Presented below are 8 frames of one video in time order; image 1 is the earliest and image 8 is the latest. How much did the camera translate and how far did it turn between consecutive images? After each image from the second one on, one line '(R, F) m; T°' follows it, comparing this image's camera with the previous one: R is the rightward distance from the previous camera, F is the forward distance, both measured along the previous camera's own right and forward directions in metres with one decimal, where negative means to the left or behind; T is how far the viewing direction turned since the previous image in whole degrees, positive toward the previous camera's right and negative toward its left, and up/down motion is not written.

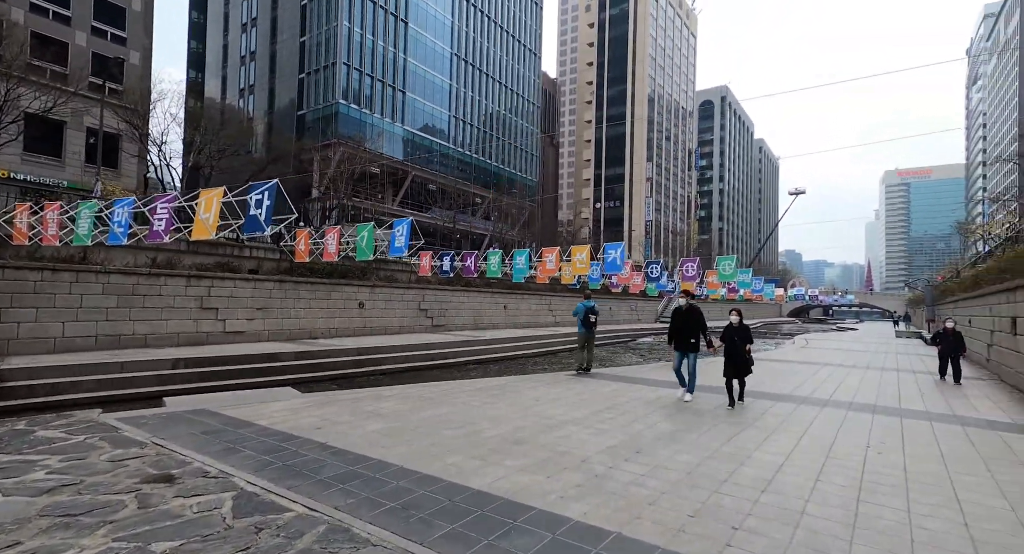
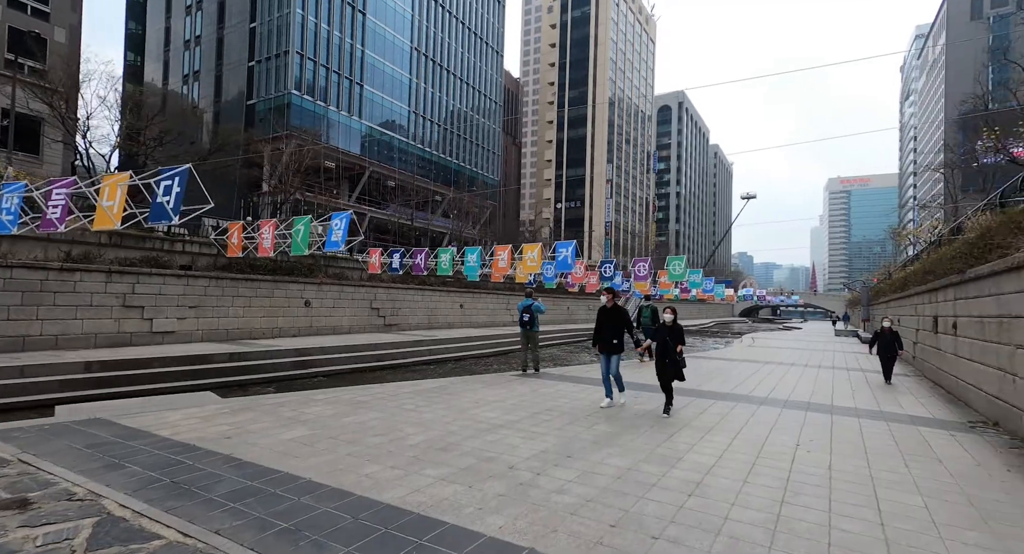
(+0.3, +0.2) m; +4°
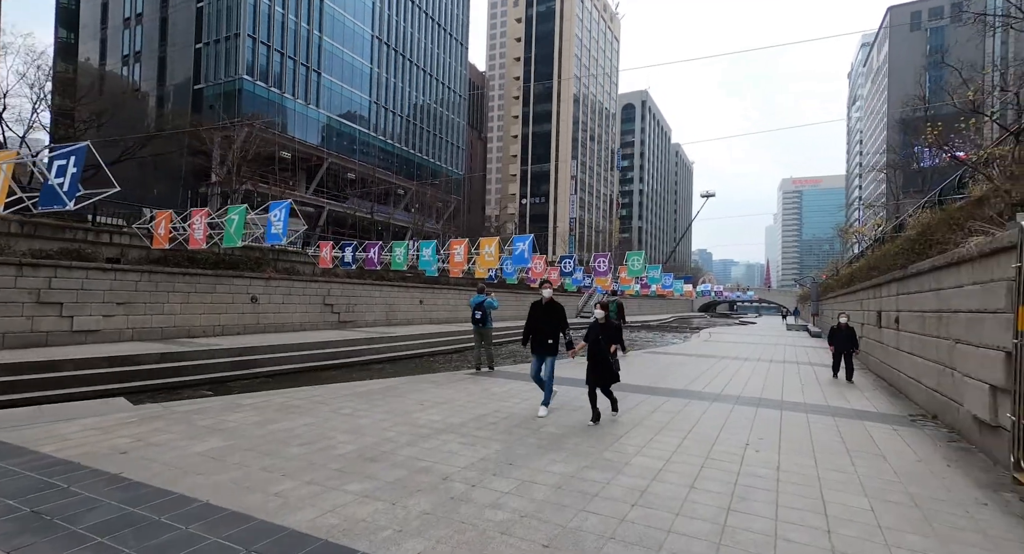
(+0.2, +0.3) m; +4°
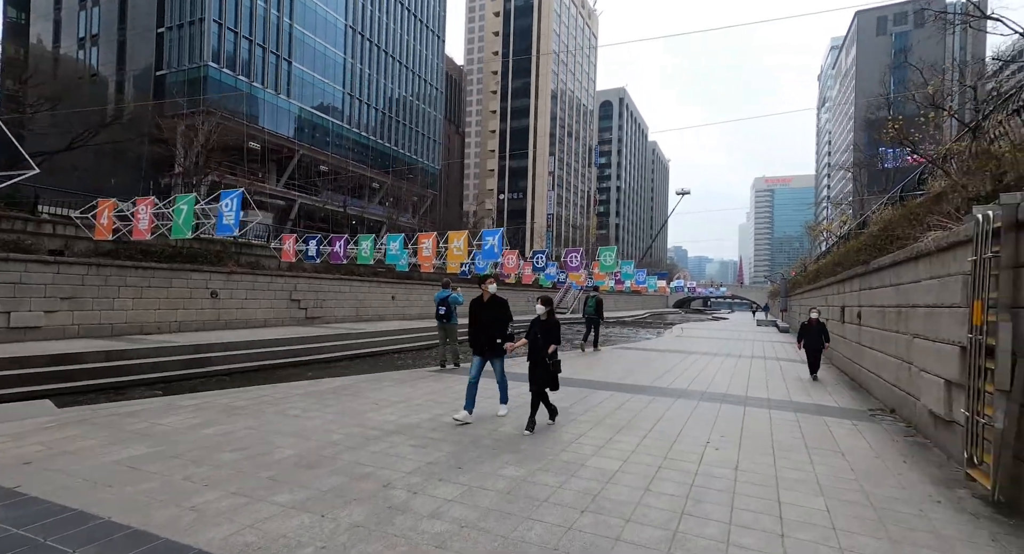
(+0.2, +0.2) m; +2°
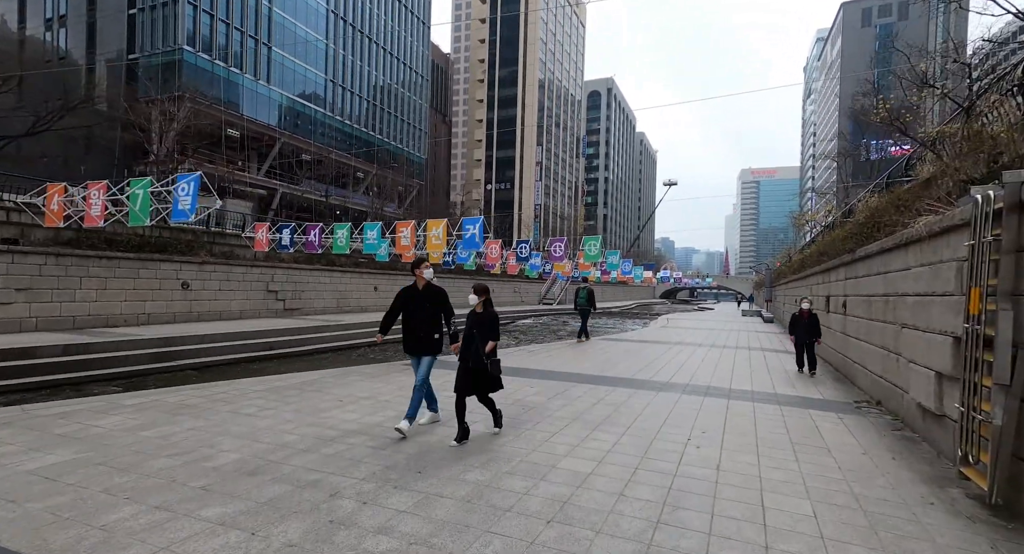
(+0.2, +0.3) m; +1°
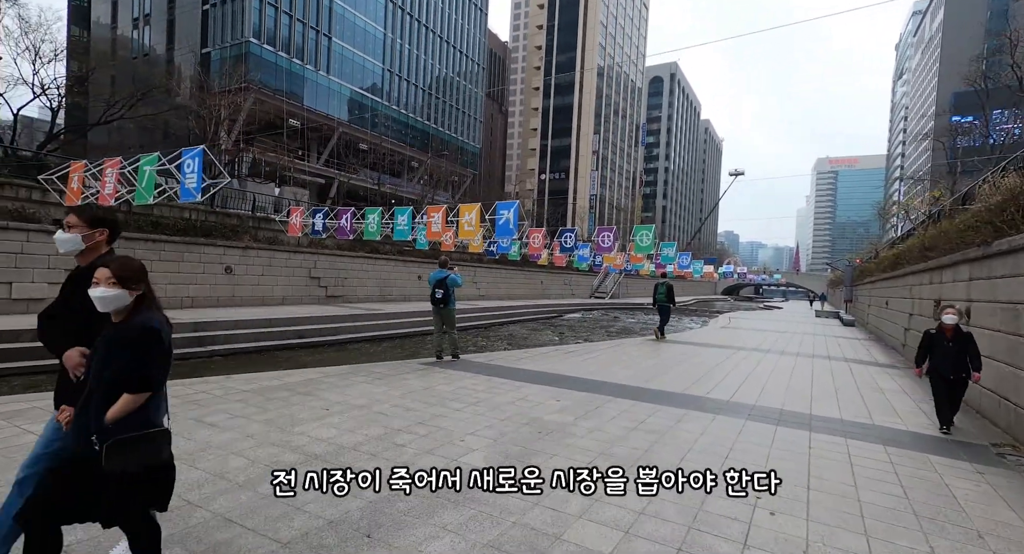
(+0.3, +1.1) m; -6°
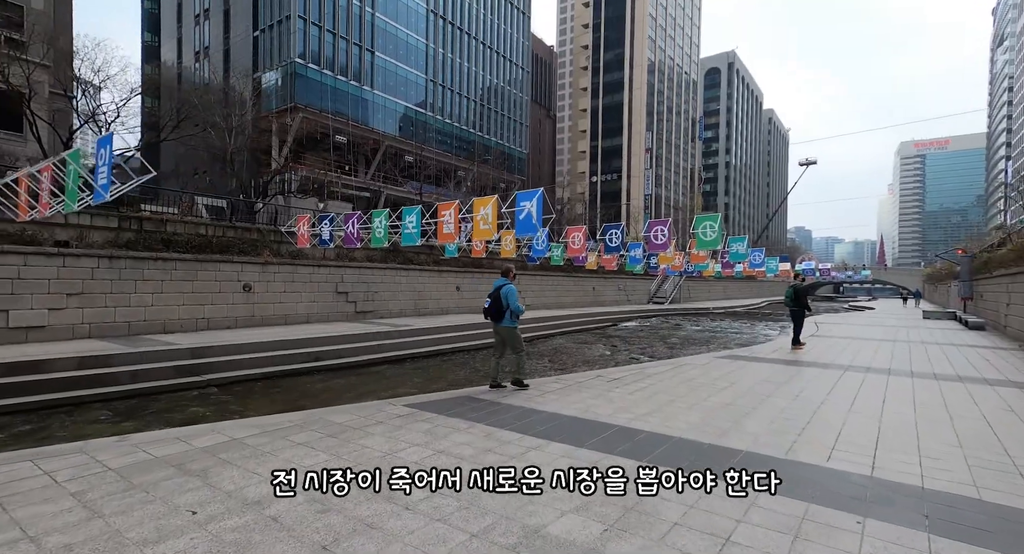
(+0.4, +2.1) m; -6°
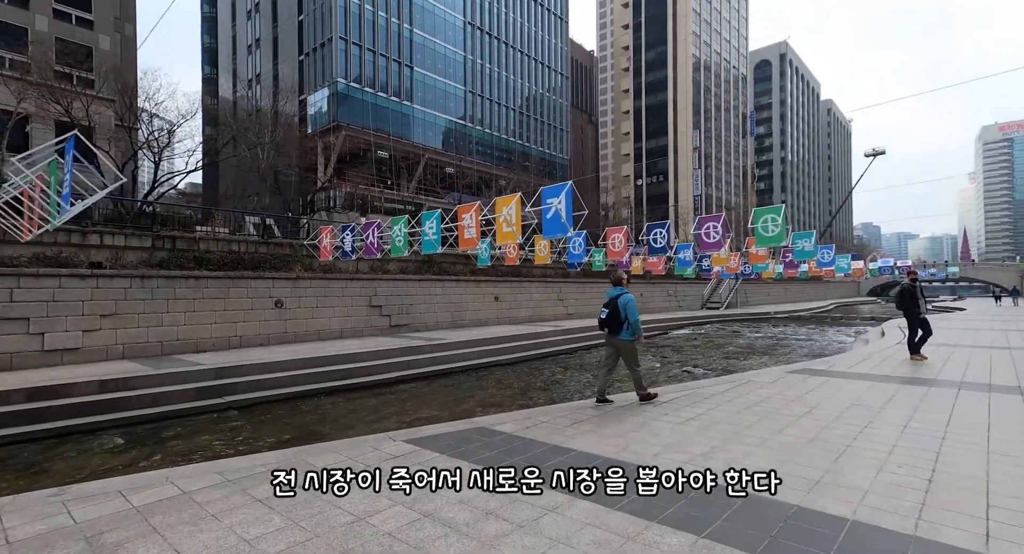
(+0.2, +1.0) m; -5°
